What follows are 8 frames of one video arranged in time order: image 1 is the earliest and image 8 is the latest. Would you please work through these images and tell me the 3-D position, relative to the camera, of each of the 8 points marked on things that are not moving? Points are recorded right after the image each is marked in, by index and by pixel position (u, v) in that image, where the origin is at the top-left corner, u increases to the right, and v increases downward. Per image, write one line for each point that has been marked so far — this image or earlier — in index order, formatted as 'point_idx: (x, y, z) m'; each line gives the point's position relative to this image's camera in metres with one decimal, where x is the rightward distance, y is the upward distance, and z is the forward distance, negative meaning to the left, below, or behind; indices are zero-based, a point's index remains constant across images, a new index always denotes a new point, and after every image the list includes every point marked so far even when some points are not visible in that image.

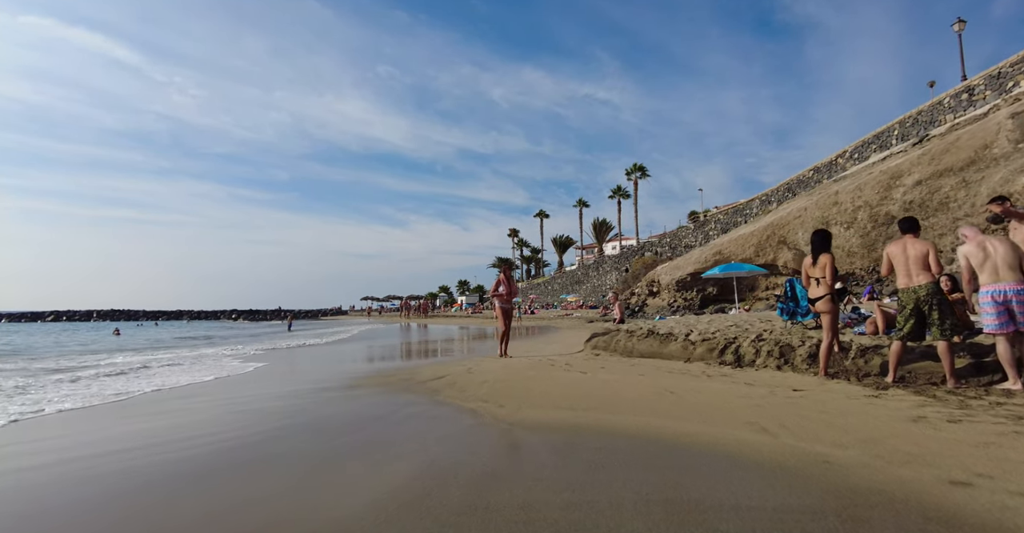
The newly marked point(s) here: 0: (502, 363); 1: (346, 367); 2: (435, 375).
0: (-0.1, -1.4, +7.0) m
1: (-5.1, -3.0, +14.8) m
2: (-1.0, -1.4, +6.3) m
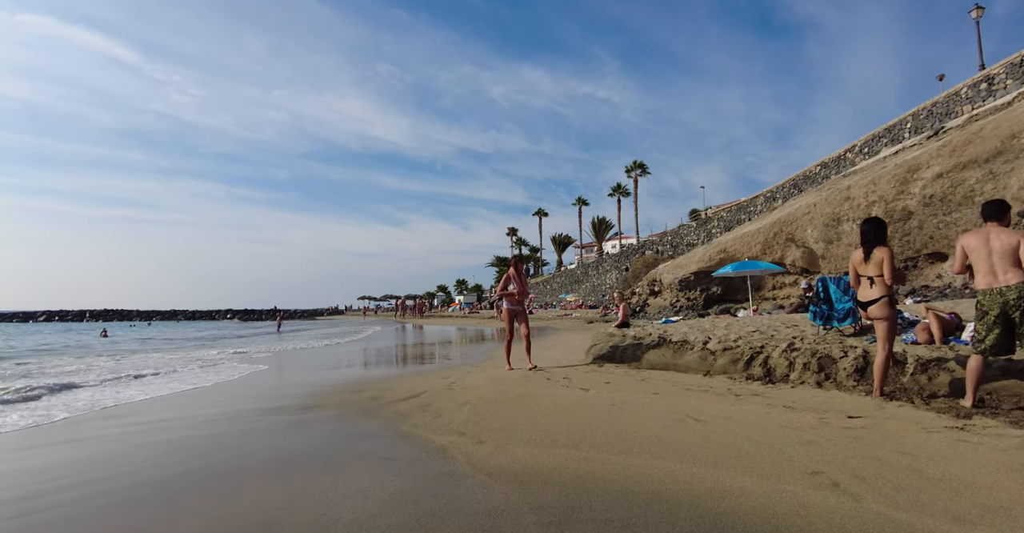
0: (-0.3, -1.4, +6.0) m
1: (-5.2, -3.0, +13.8) m
2: (-1.1, -1.4, +5.4) m
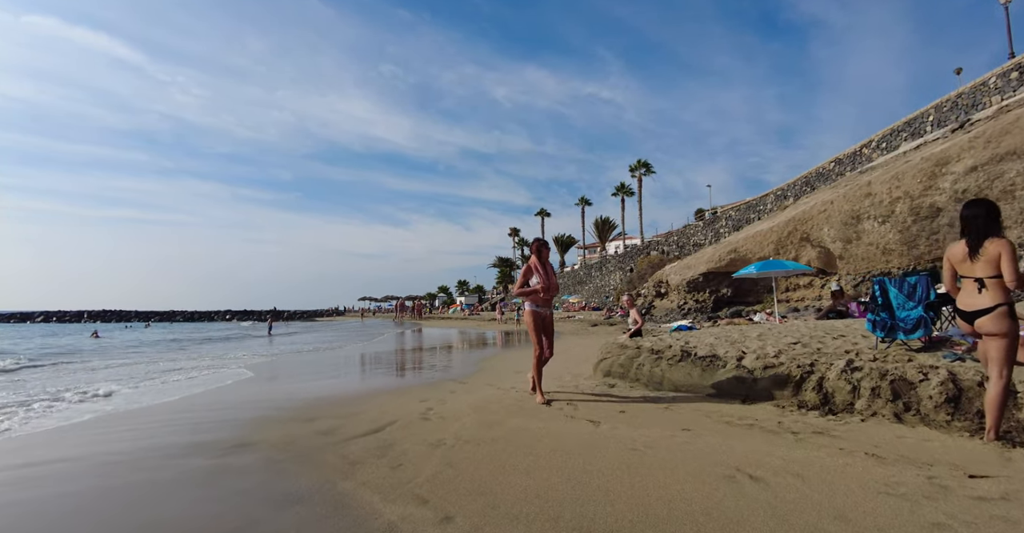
0: (-0.4, -1.4, +4.9) m
1: (-5.3, -3.0, +12.7) m
2: (-1.2, -1.4, +4.3) m
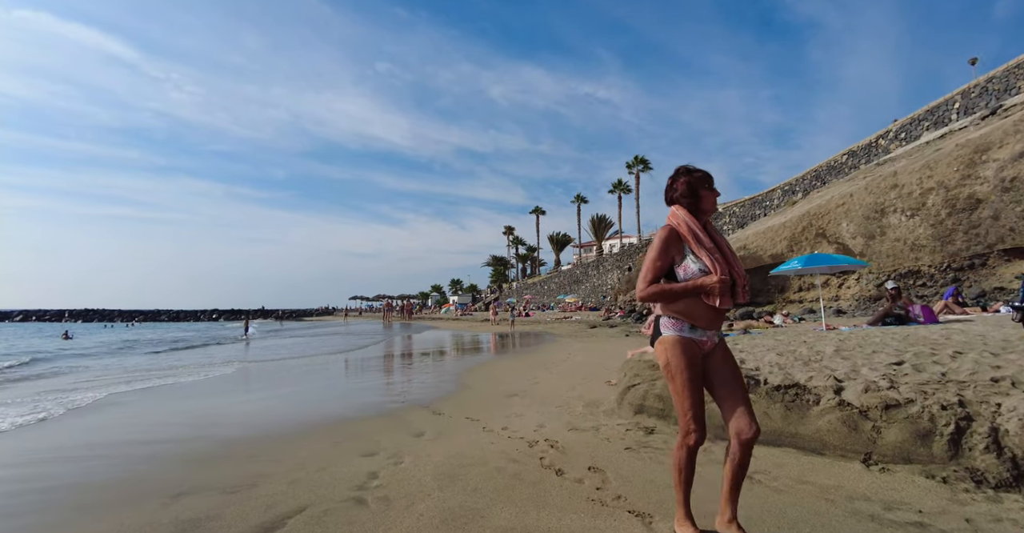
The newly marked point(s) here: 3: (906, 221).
0: (-0.4, -1.3, +3.2) m
1: (-5.4, -2.9, +10.9) m
2: (-1.3, -1.3, +2.5) m
3: (+13.6, +1.6, +16.7) m
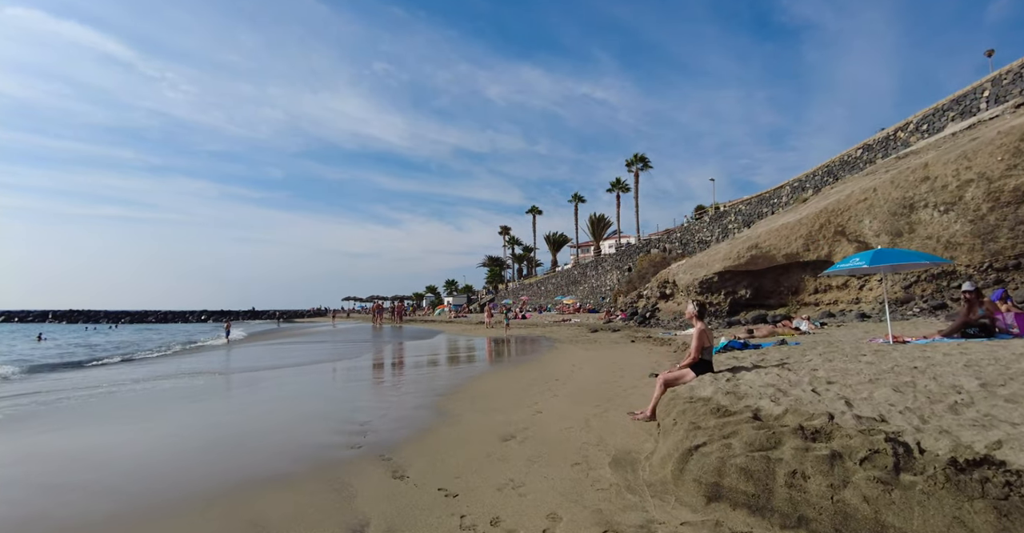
0: (-0.4, -1.2, +1.6) m
1: (-5.5, -2.8, +9.3) m
2: (-1.3, -1.3, +0.9) m
3: (+13.5, +1.6, +15.2) m
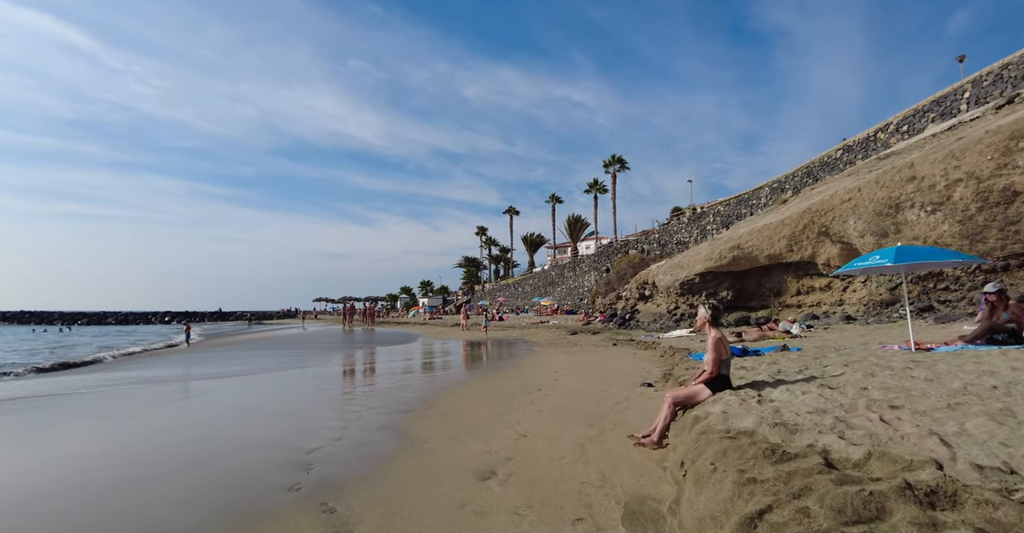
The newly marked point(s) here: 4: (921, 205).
0: (-0.4, -1.2, +0.6) m
1: (-5.9, -2.8, +8.1) m
2: (-1.3, -1.2, -0.1) m
3: (+12.8, +1.5, +14.9) m
4: (+12.9, +1.9, +15.2) m
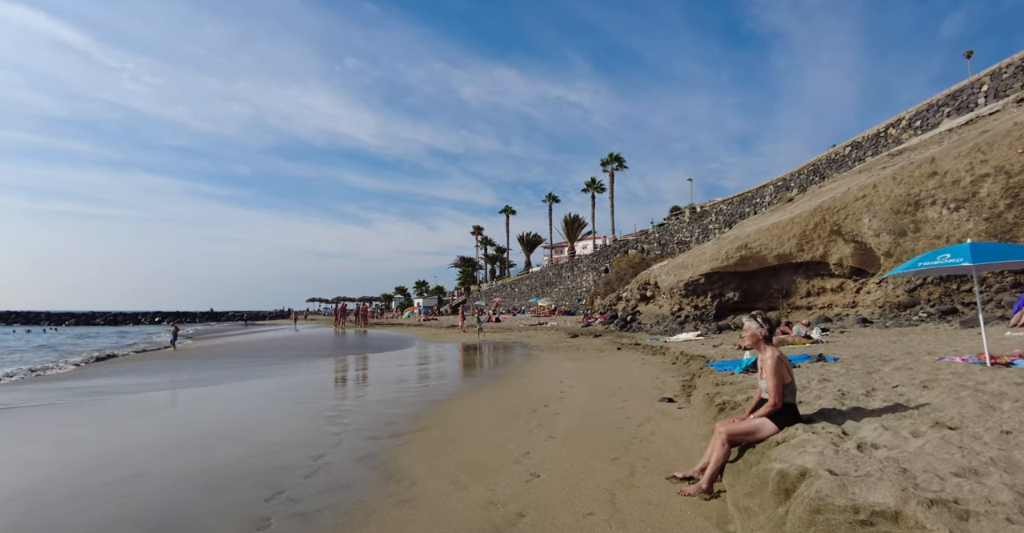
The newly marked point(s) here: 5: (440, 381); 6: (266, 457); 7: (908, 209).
0: (-0.3, -1.2, -0.3) m
1: (-5.8, -2.8, +7.1) m
2: (-1.1, -1.2, -1.0) m
3: (+12.8, +1.5, +14.1) m
4: (+12.9, +1.9, +14.4) m
5: (-1.7, -2.7, +11.4) m
6: (-2.7, -2.1, +5.1) m
7: (+12.6, +1.8, +15.3) m
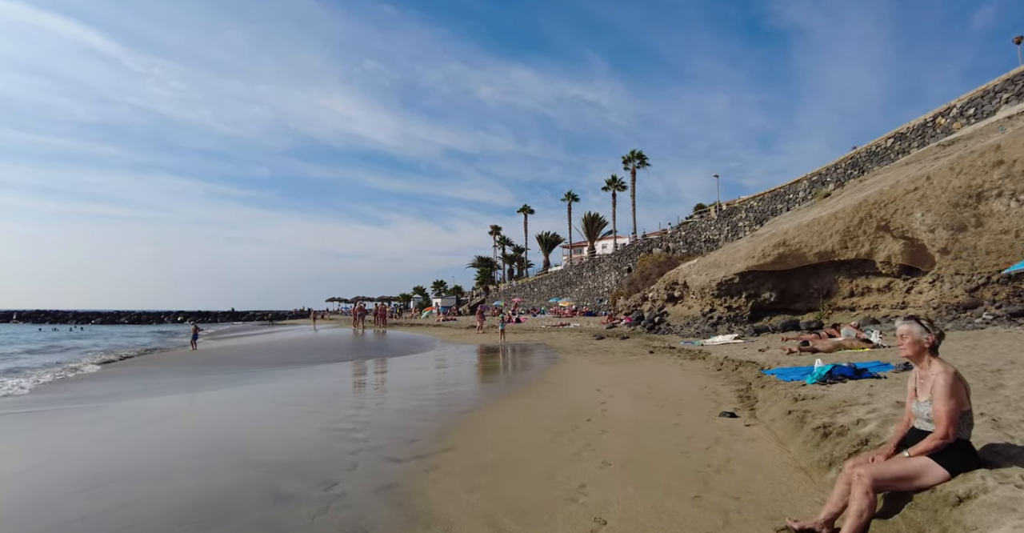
0: (-0.1, -1.1, -1.1) m
1: (-5.3, -2.7, +6.5) m
2: (-0.9, -1.1, -1.8) m
3: (+13.6, +1.6, +12.8) m
4: (+13.6, +2.0, +13.1) m
5: (-1.1, -2.6, +10.6) m
6: (-2.3, -2.1, +4.3) m
7: (+13.4, +1.9, +14.0) m
